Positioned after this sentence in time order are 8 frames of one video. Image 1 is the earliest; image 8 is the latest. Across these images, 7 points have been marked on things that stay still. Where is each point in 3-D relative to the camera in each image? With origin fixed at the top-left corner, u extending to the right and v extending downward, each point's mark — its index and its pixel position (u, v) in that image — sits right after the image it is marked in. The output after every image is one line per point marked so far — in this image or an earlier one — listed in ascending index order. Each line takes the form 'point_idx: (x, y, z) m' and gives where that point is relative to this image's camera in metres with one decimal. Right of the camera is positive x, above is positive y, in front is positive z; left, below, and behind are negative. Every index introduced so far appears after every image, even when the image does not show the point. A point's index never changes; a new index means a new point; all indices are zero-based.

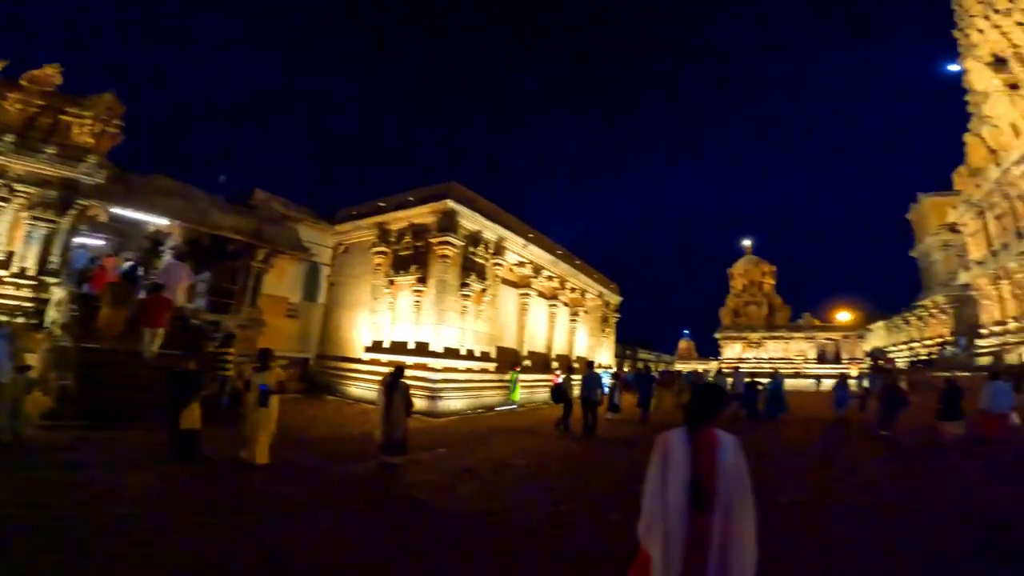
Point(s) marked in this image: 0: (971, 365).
0: (+20.1, -3.4, +19.6) m
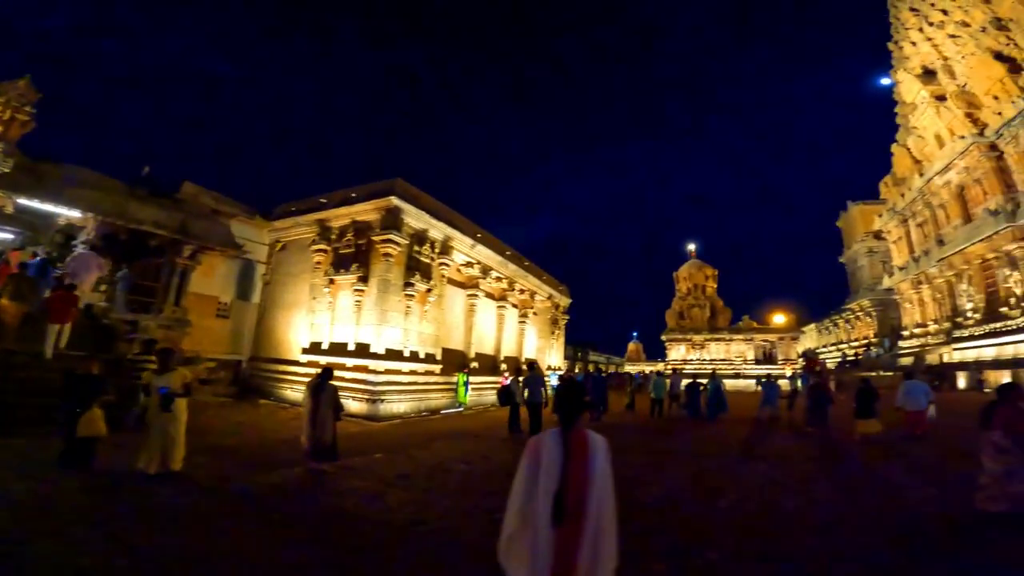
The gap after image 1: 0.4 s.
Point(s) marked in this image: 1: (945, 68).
0: (+17.6, -3.6, +21.0) m
1: (+17.2, +9.0, +17.3) m
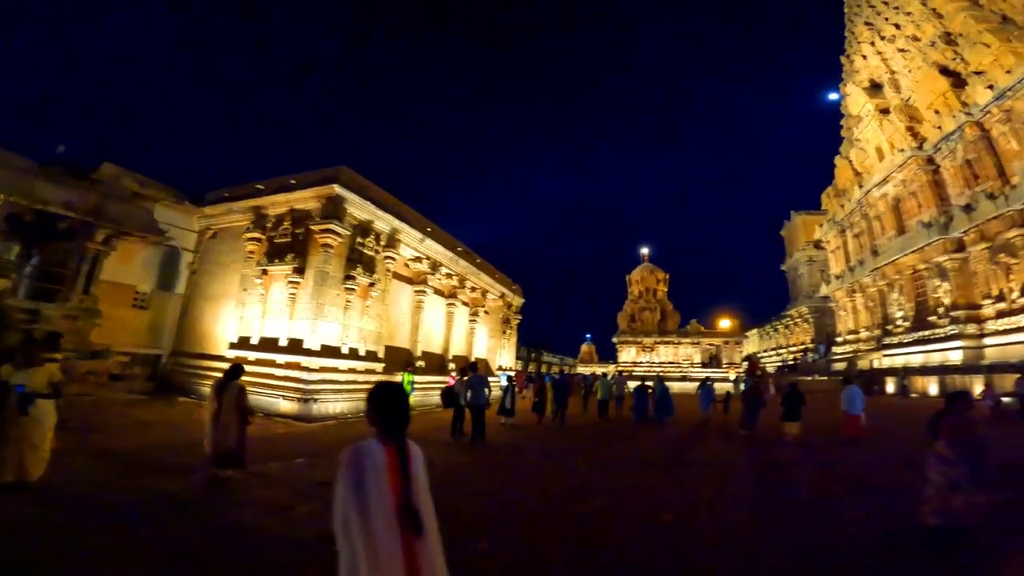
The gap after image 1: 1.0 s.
0: (+15.2, -4.0, +21.7) m
1: (+15.5, +8.6, +18.0) m
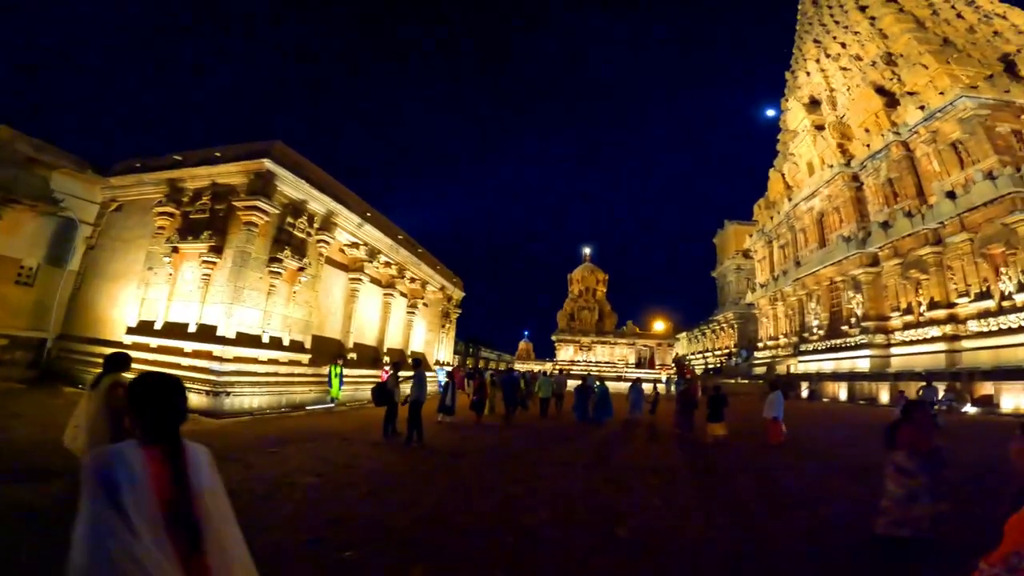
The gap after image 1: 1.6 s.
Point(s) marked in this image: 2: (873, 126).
0: (+12.2, -4.4, +23.0) m
1: (+13.5, +8.2, +19.3) m
2: (+13.5, +6.3, +16.8) m
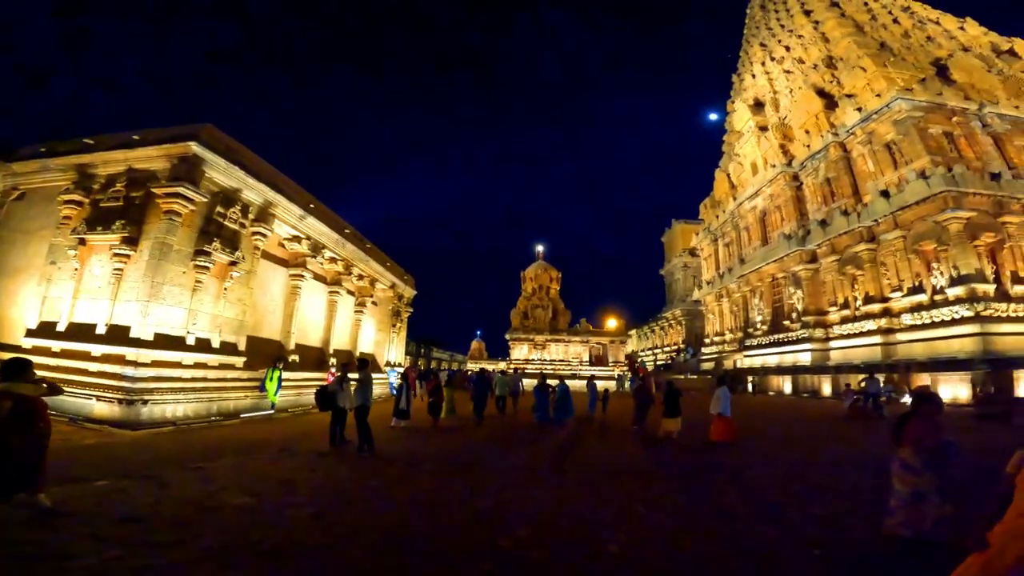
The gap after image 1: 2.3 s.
0: (+9.8, -4.2, +23.6) m
1: (+11.5, +8.3, +20.1) m
2: (+11.8, +6.5, +17.6) m
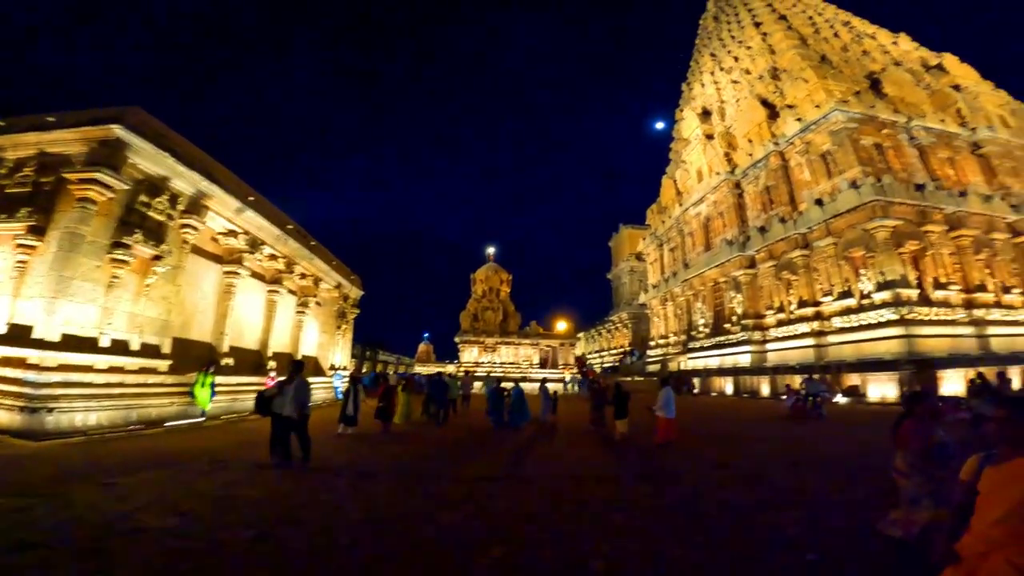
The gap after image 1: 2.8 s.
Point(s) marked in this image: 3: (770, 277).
0: (+7.2, -4.5, +24.3) m
1: (+9.5, +8.1, +21.1) m
2: (+10.0, +6.3, +18.6) m
3: (+9.6, +0.4, +16.6) m
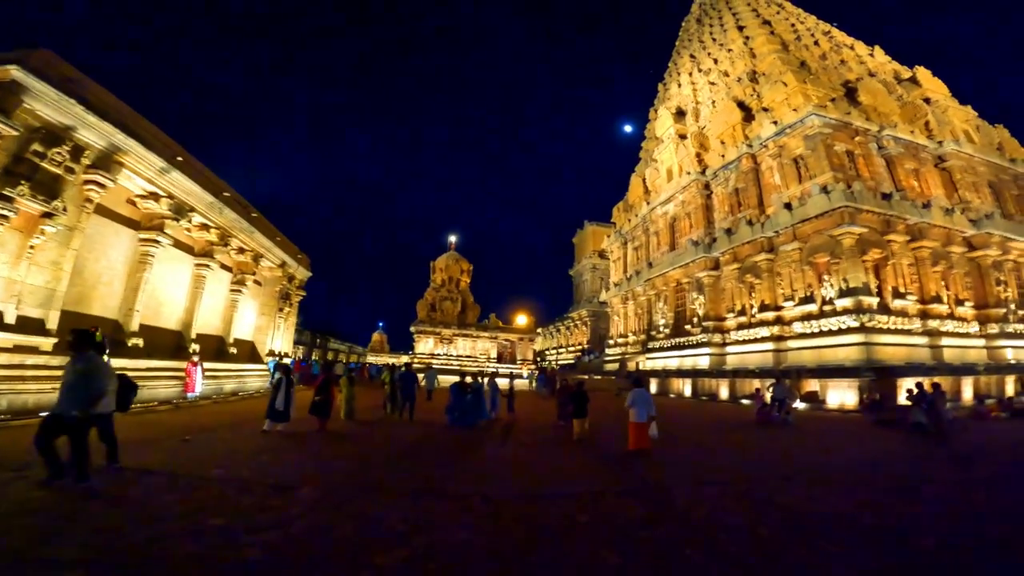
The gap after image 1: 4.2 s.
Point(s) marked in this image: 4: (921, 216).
0: (+4.9, -4.3, +24.2) m
1: (+8.1, +8.0, +21.0) m
2: (+8.8, +6.1, +18.6) m
3: (+8.2, +0.3, +16.7) m
4: (+13.0, +2.2, +14.6) m
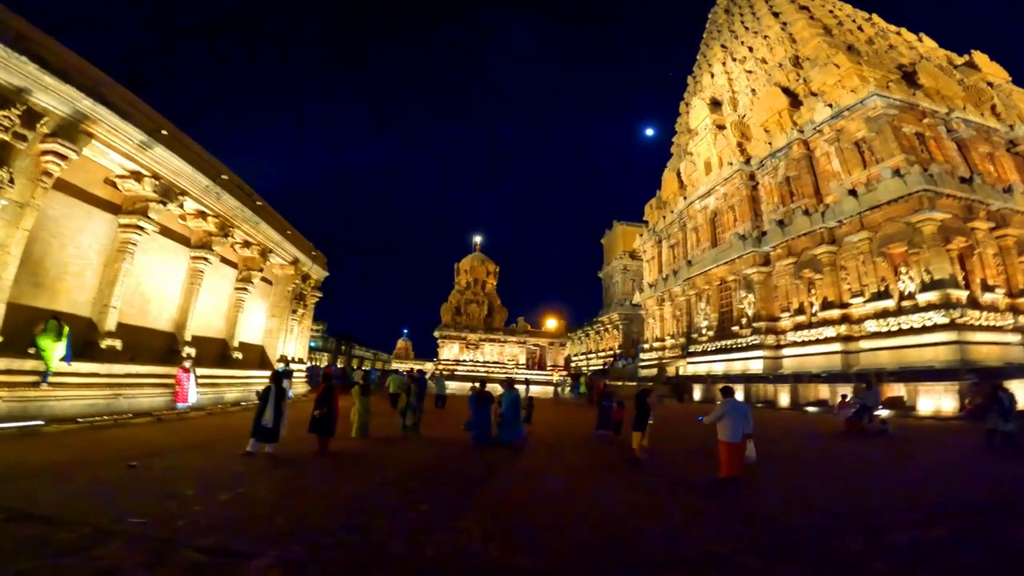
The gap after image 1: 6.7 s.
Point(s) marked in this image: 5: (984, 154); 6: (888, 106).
0: (+6.4, -4.4, +22.6) m
1: (+9.3, +8.1, +19.5) m
2: (+9.8, +6.2, +17.0) m
3: (+9.2, +0.4, +15.0) m
4: (+13.9, +2.4, +12.7) m
5: (+15.2, +4.3, +14.4) m
6: (+10.7, +5.4, +13.1) m
